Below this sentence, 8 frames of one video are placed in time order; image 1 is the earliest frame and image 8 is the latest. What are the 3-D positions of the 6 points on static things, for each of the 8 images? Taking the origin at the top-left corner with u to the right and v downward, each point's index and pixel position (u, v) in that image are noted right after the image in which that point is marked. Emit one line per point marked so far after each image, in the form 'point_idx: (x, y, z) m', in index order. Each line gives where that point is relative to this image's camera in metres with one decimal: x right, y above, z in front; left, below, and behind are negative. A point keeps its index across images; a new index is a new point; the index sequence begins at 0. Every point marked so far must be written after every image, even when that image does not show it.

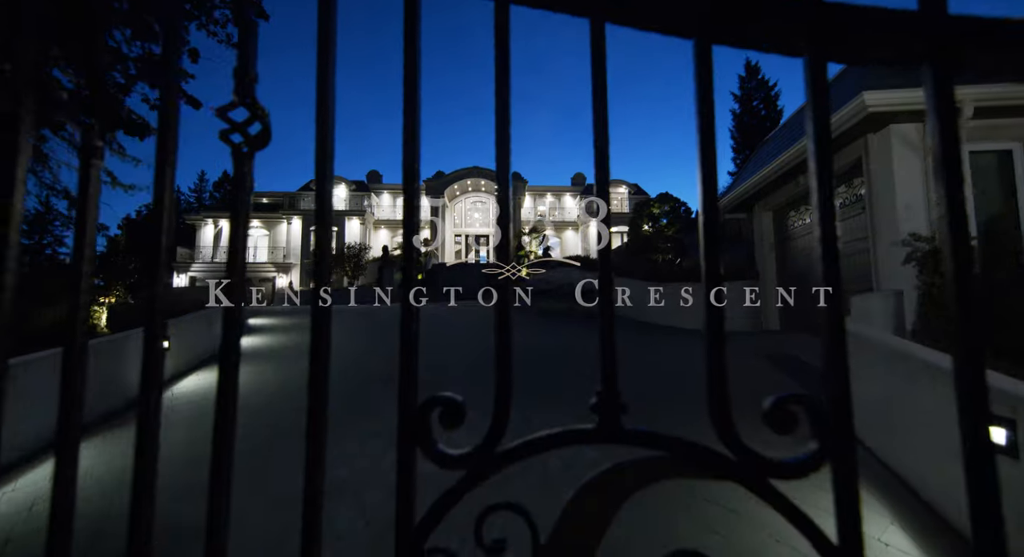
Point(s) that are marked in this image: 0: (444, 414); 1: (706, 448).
0: (-0.1, -0.2, +0.9) m
1: (+0.3, -0.2, +0.8) m
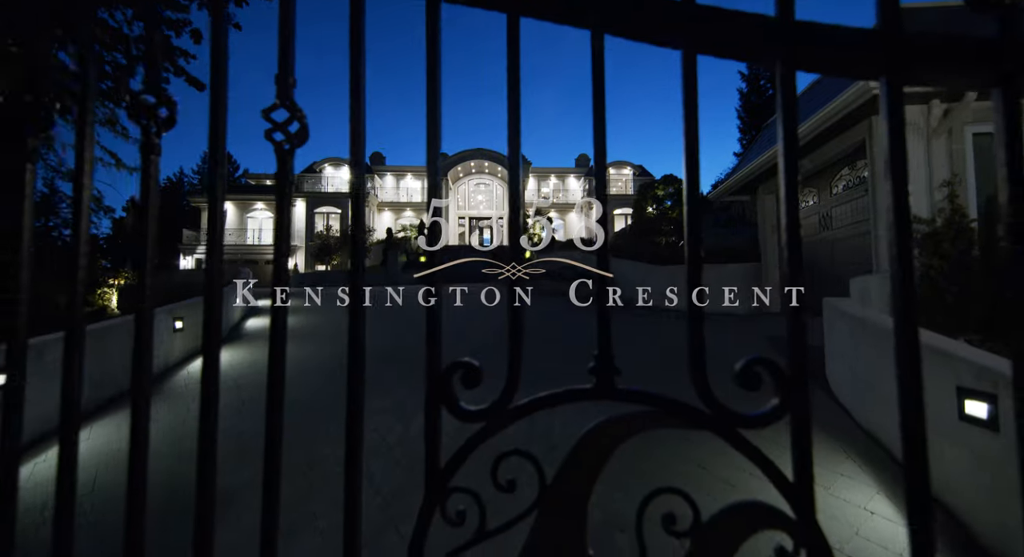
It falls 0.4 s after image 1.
0: (-0.1, -0.2, +1.0) m
1: (+0.3, -0.2, +0.9) m
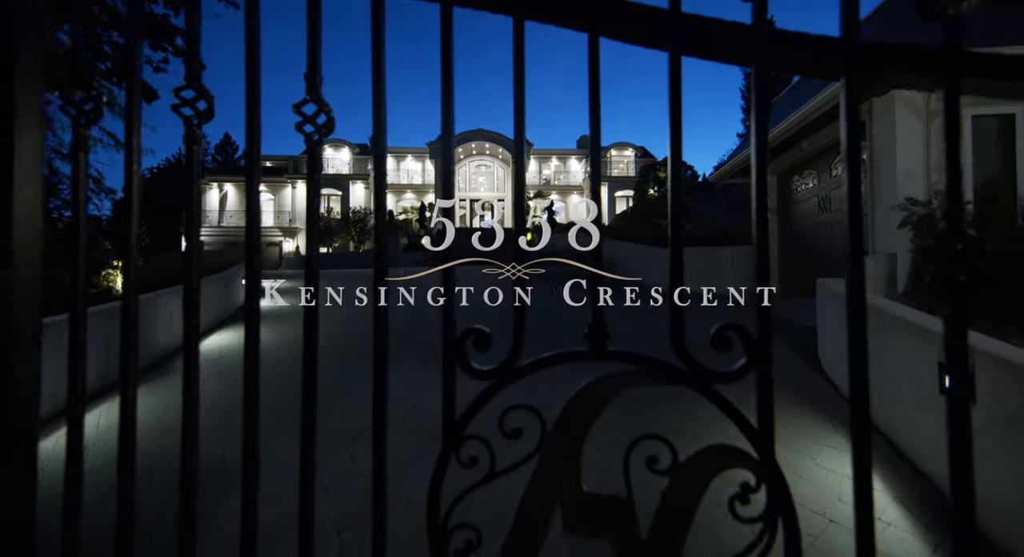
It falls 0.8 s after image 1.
0: (-0.1, -0.1, +1.1) m
1: (+0.3, -0.2, +1.0) m
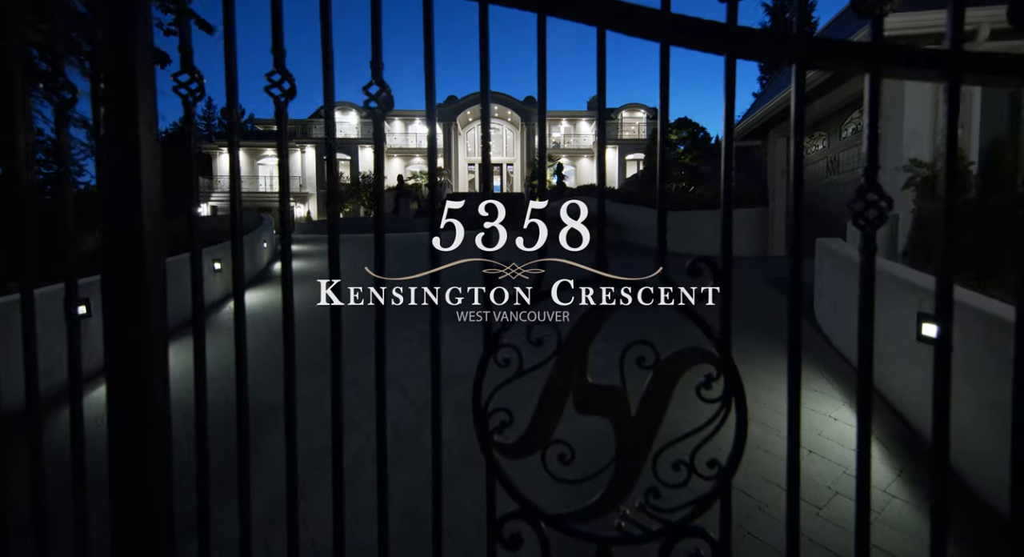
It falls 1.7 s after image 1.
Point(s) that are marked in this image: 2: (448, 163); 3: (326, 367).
0: (0.0, 0.0, +1.5) m
1: (+0.3, 0.0, +1.3) m
2: (-2.4, +4.4, +19.9) m
3: (-1.8, -0.8, +4.9) m
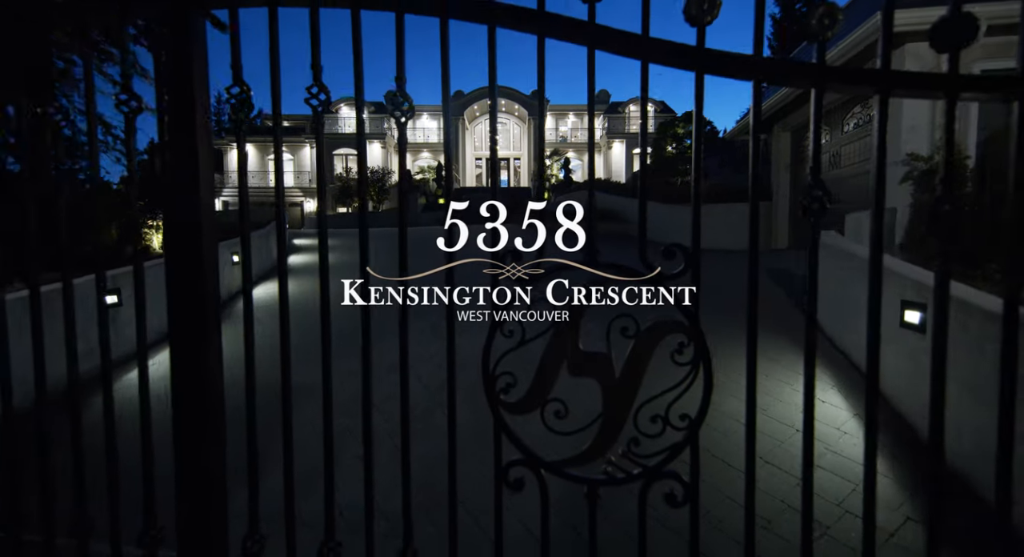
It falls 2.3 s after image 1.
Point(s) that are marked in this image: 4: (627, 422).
0: (0.0, +0.1, +1.7) m
1: (+0.4, 0.0, +1.6) m
2: (-2.1, +4.6, +20.1) m
3: (-1.7, -0.8, +5.2) m
4: (+0.3, -0.4, +1.5) m
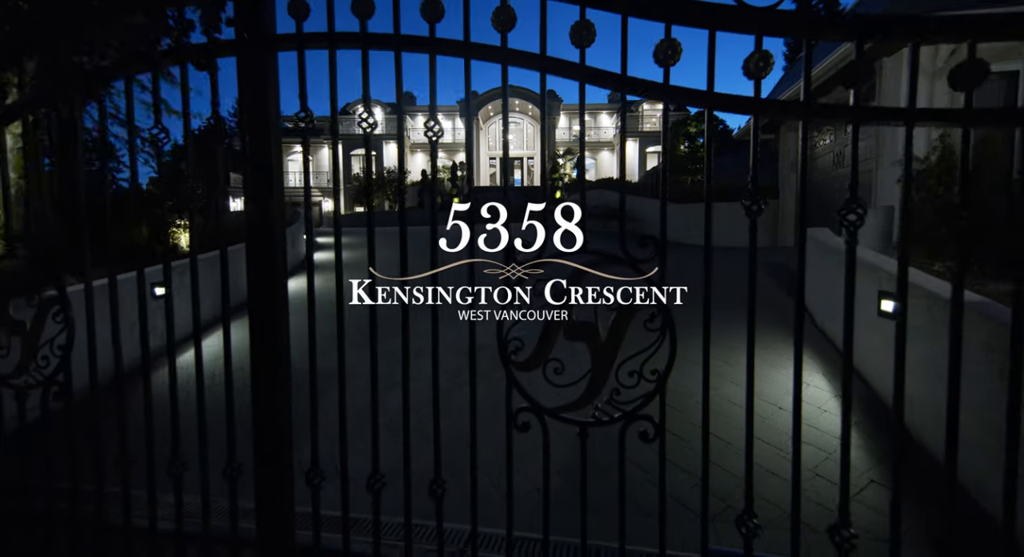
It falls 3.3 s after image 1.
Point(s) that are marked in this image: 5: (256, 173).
0: (0.0, +0.1, +2.1) m
1: (+0.4, +0.1, +2.0) m
2: (-1.6, +4.7, +20.5) m
3: (-1.6, -0.7, +5.6) m
4: (+0.3, -0.3, +1.9) m
5: (-1.0, +0.4, +2.1) m
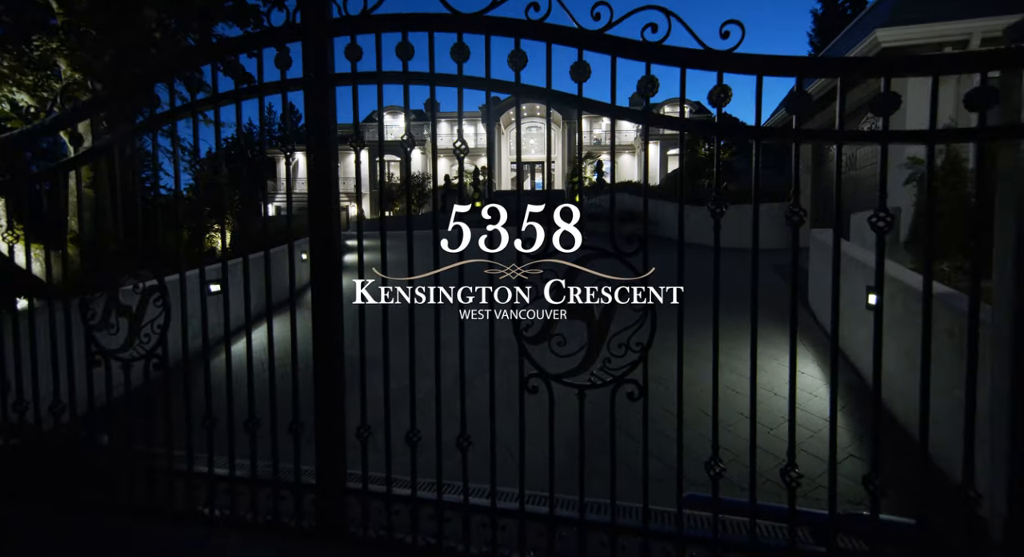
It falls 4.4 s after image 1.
0: (+0.1, +0.1, +2.5) m
1: (+0.4, +0.1, +2.4) m
2: (-0.8, +4.7, +21.1) m
3: (-1.4, -0.7, +6.1) m
4: (+0.4, -0.3, +2.3) m
5: (-1.0, +0.5, +2.6) m
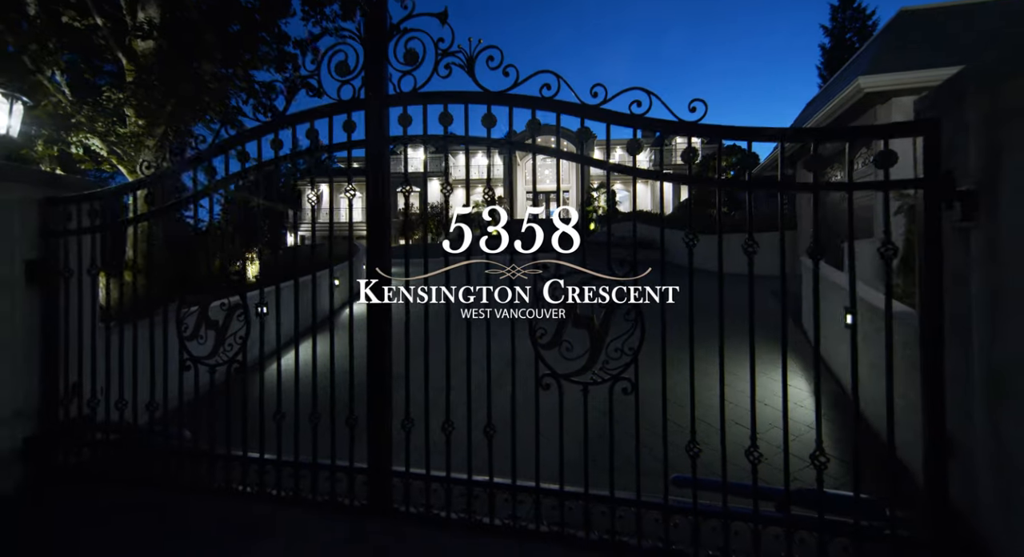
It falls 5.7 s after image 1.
0: (+0.2, 0.0, +3.2) m
1: (+0.5, 0.0, +3.0) m
2: (-0.1, +3.5, +21.9) m
3: (-1.2, -1.0, +6.7) m
4: (+0.5, -0.4, +2.9) m
5: (-0.9, +0.3, +3.3) m
